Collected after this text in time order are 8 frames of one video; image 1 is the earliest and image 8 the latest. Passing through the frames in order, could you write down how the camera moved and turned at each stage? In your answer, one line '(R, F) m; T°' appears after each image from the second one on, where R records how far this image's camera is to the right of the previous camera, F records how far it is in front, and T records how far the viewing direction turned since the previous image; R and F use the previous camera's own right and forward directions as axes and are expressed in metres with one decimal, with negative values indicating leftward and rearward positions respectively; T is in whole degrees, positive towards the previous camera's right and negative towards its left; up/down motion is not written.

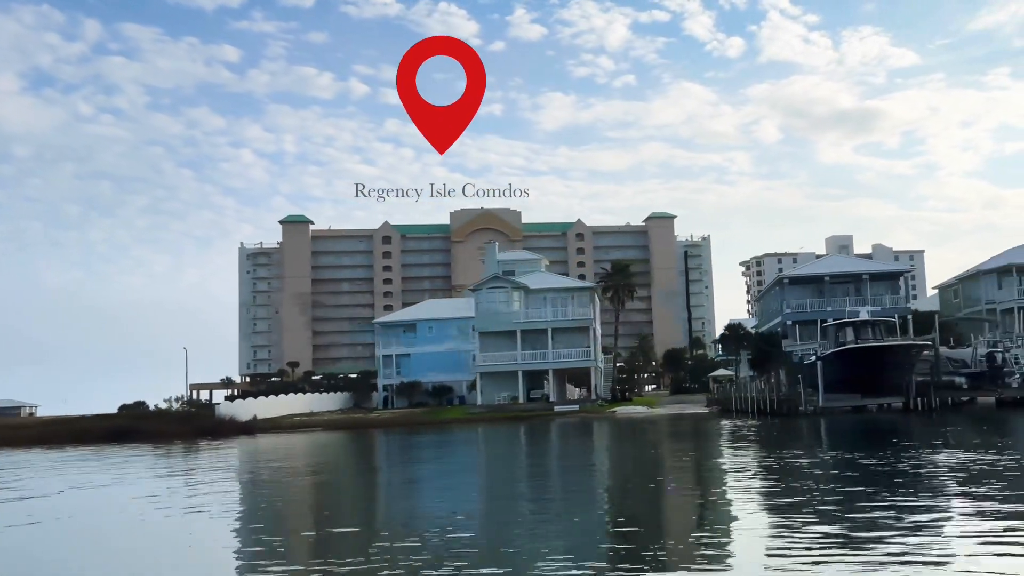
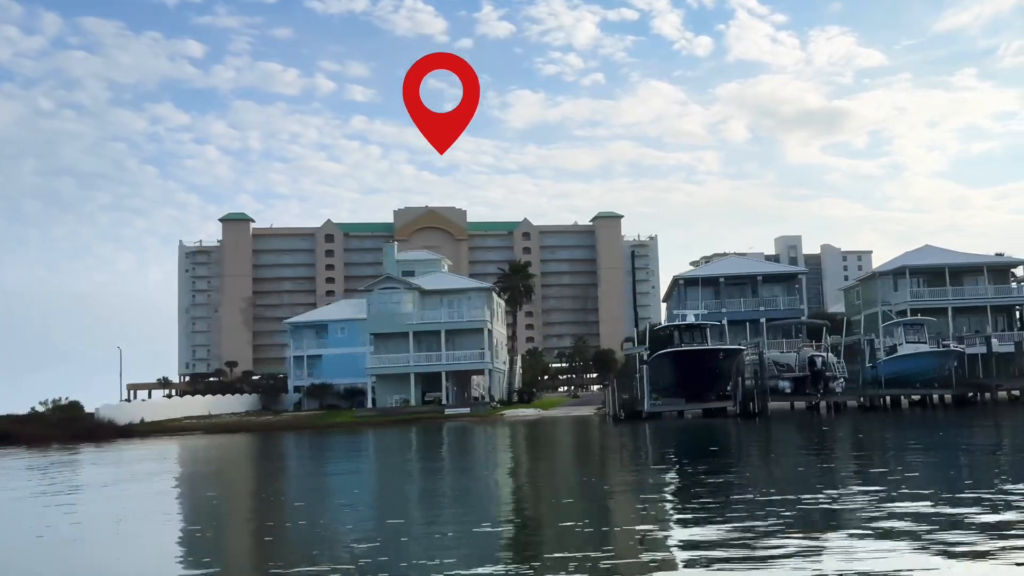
(+6.7, +0.7) m; +1°
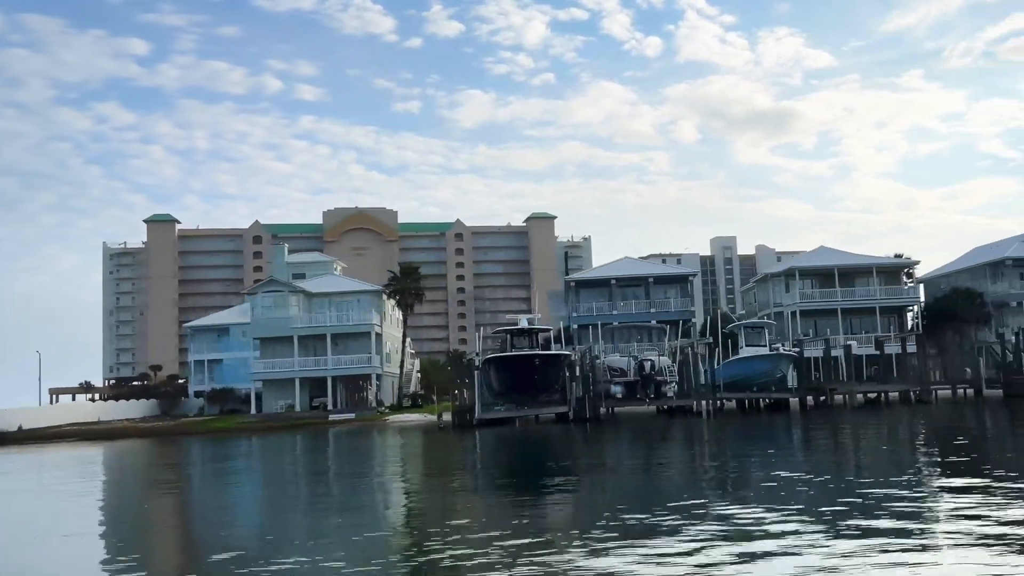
(+5.6, +0.7) m; +2°
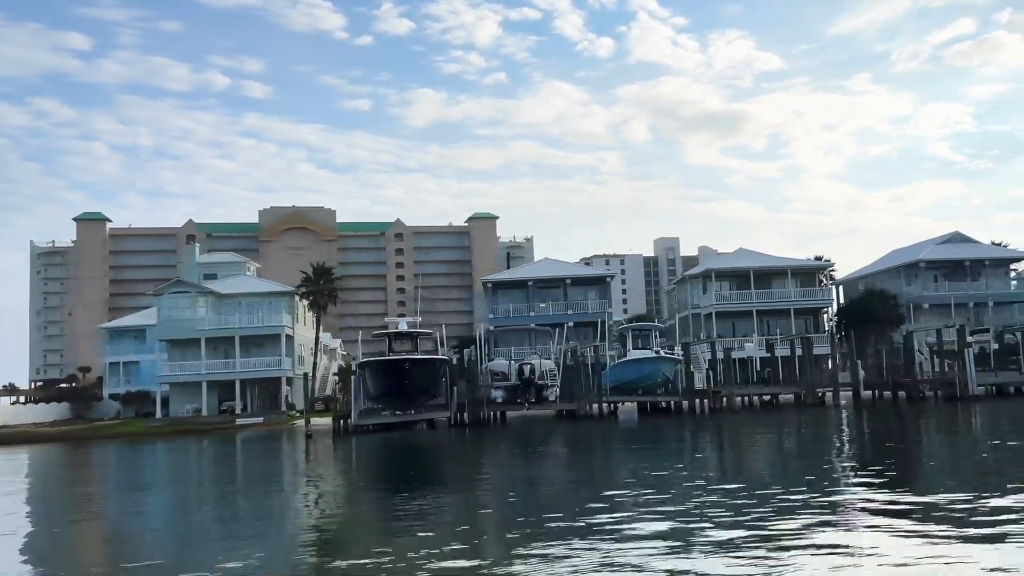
(+3.2, +0.8) m; +2°
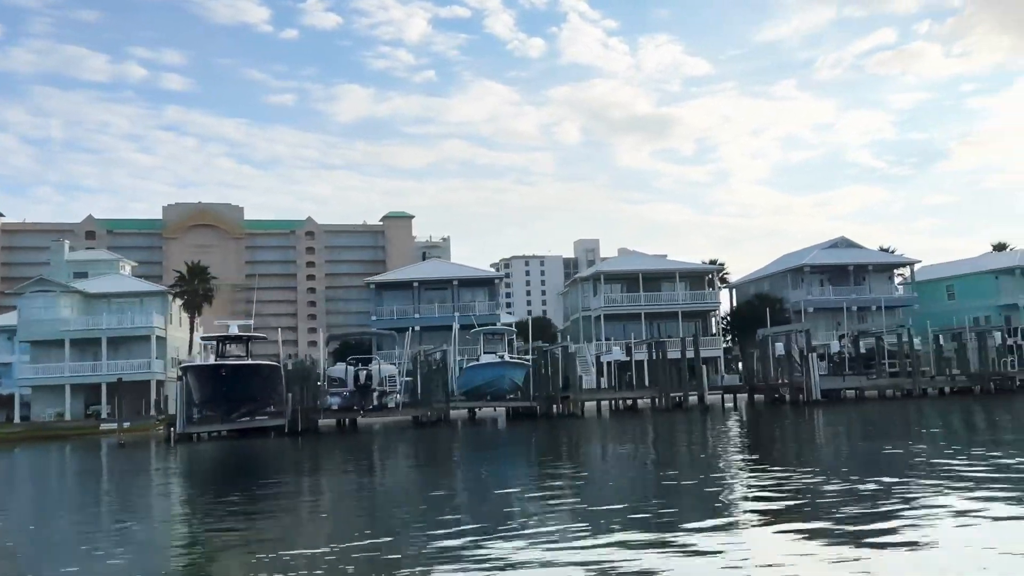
(+3.8, +1.3) m; +4°
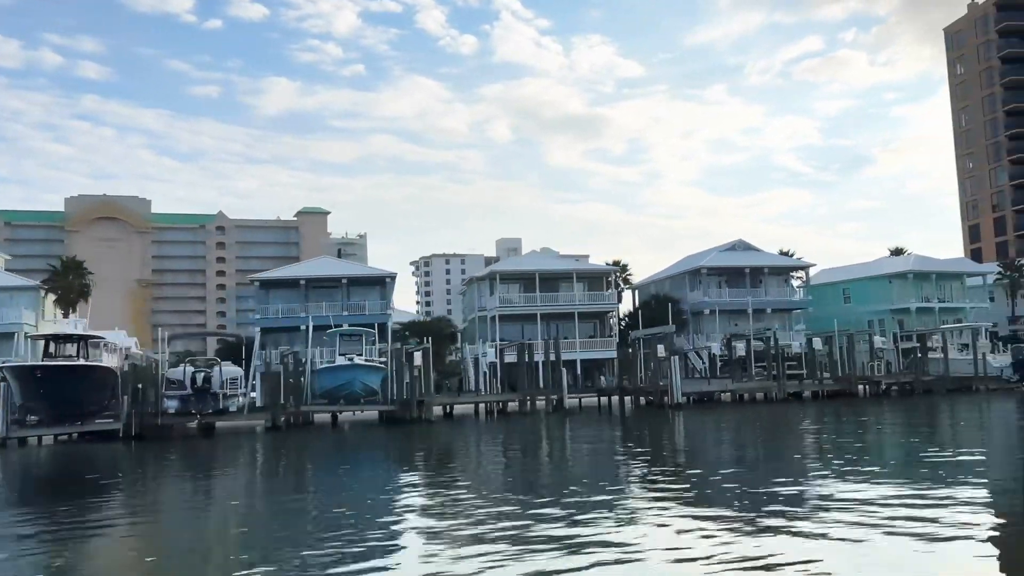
(+3.1, +1.1) m; +4°
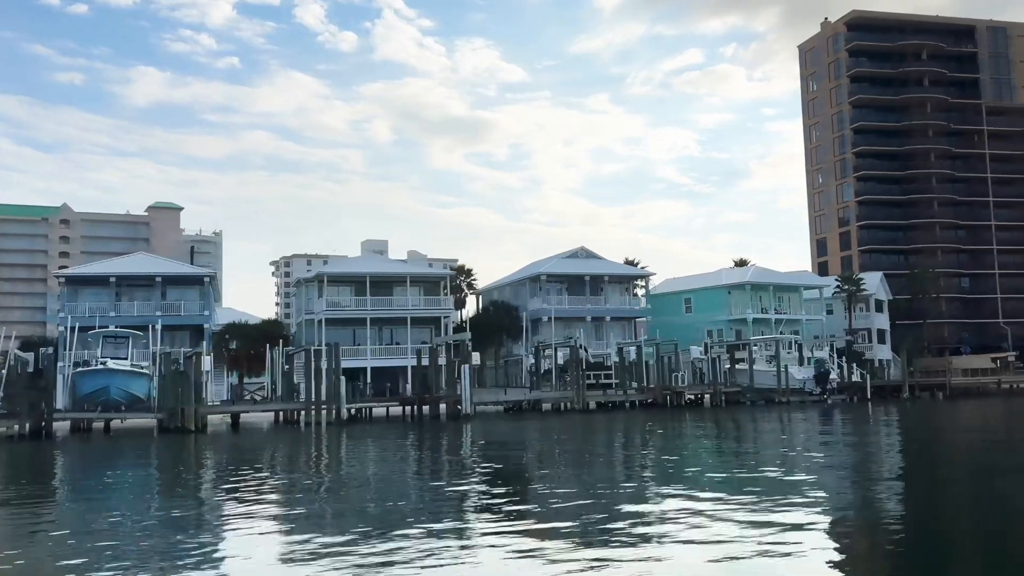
(+3.6, +1.0) m; +7°
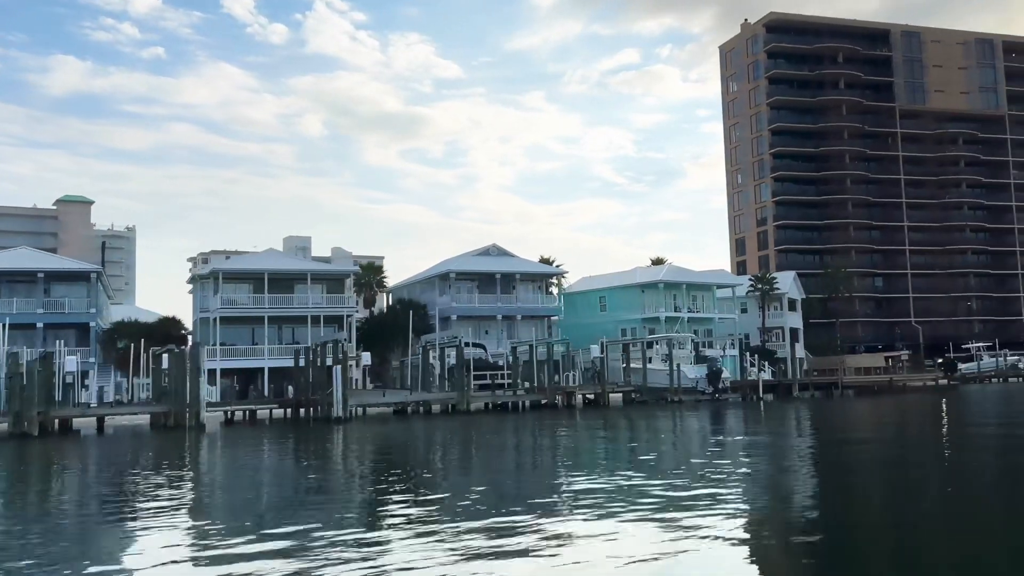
(+2.2, +0.8) m; +4°
